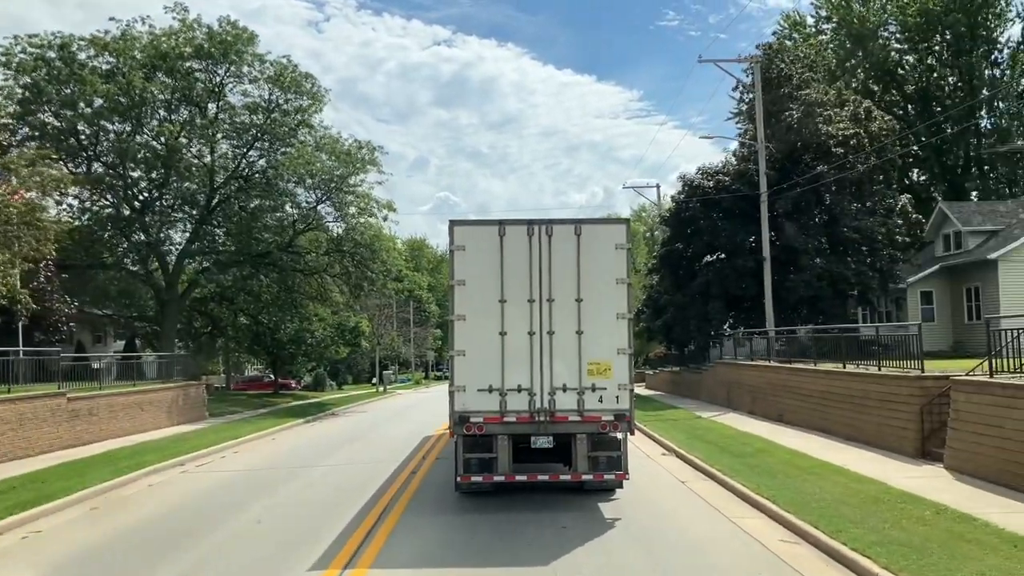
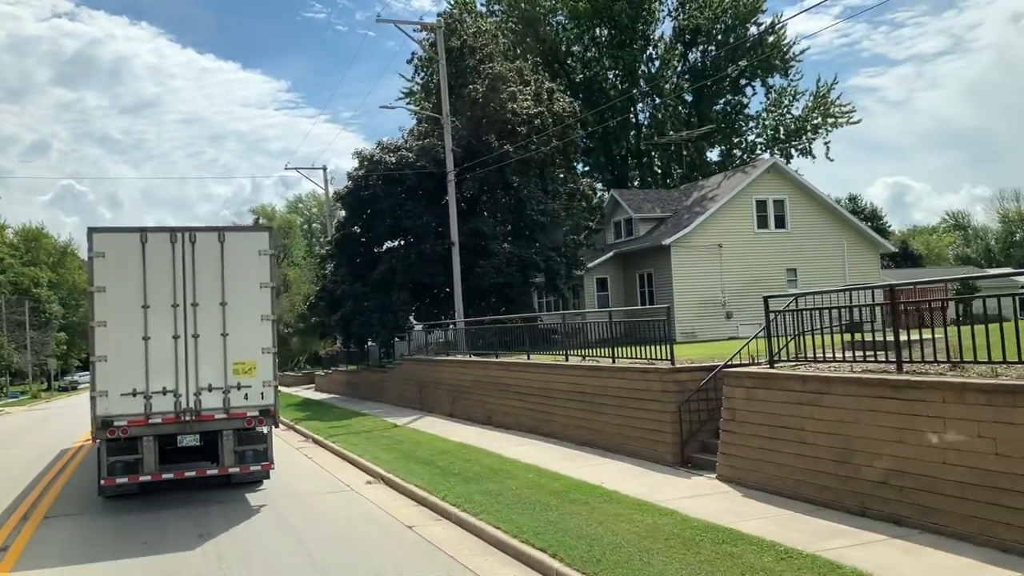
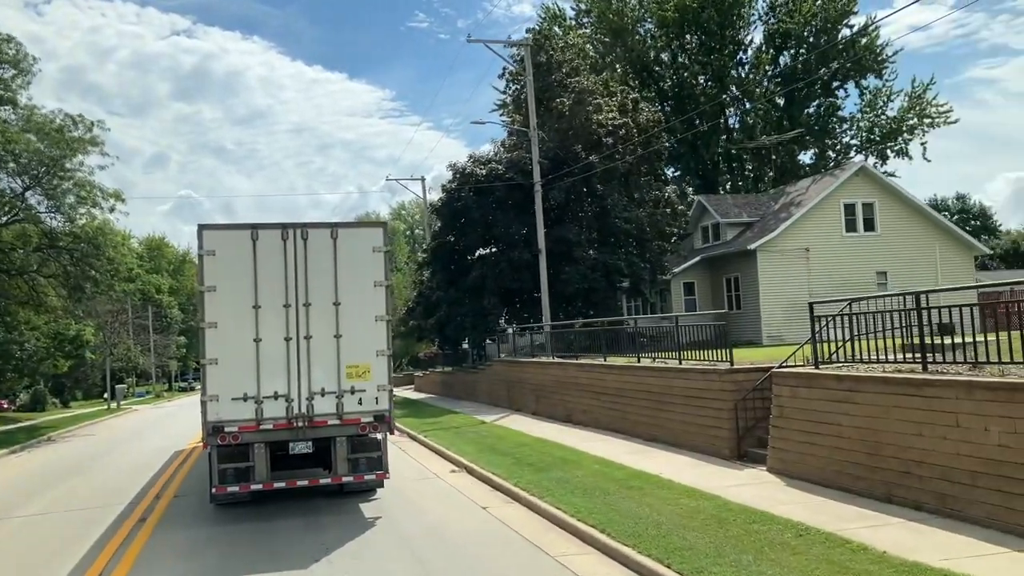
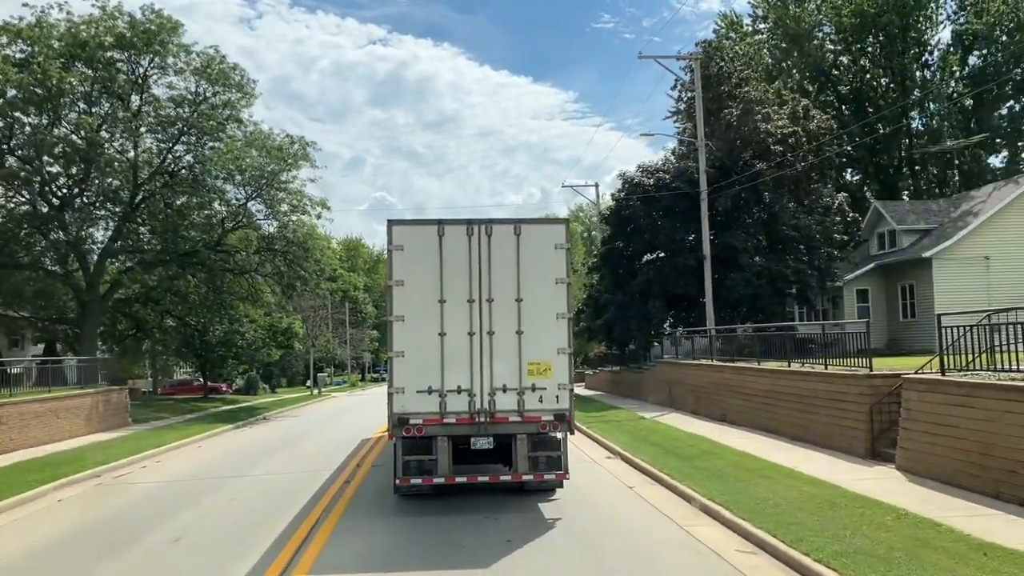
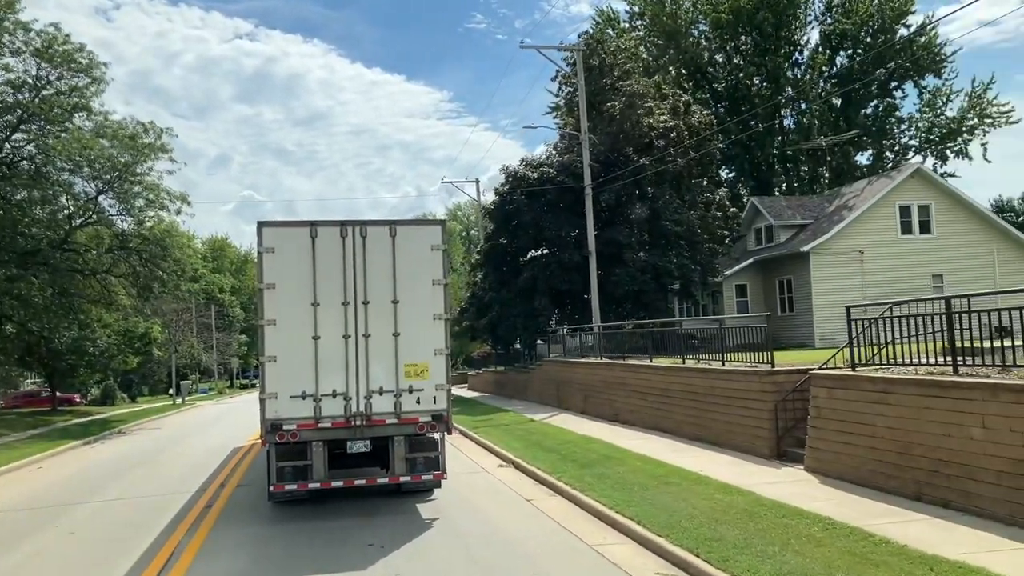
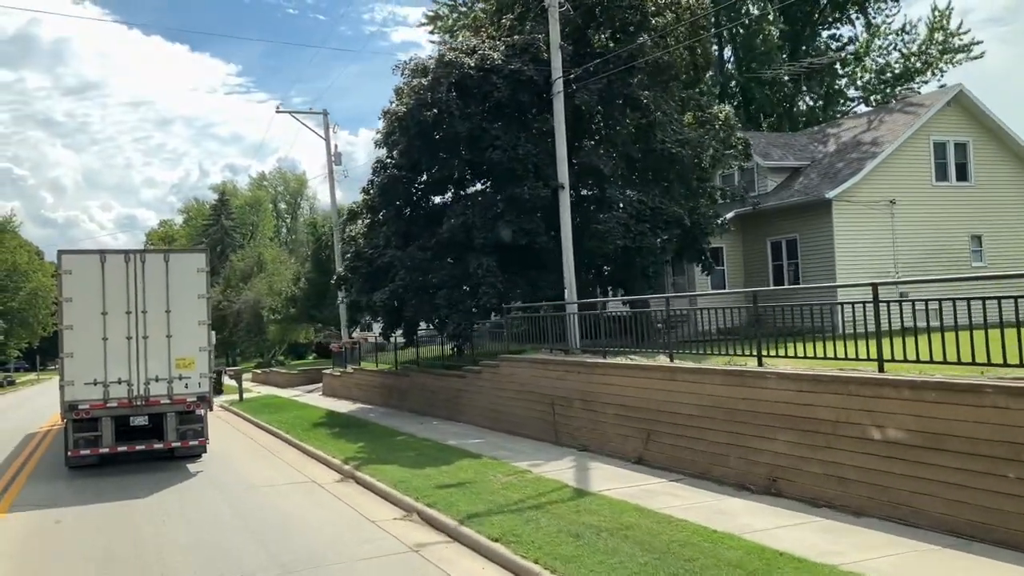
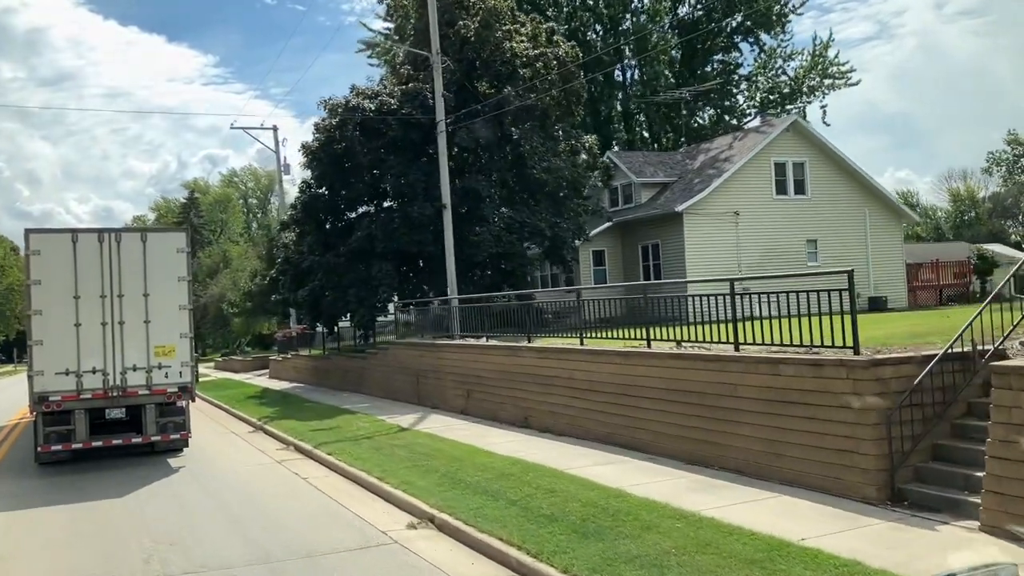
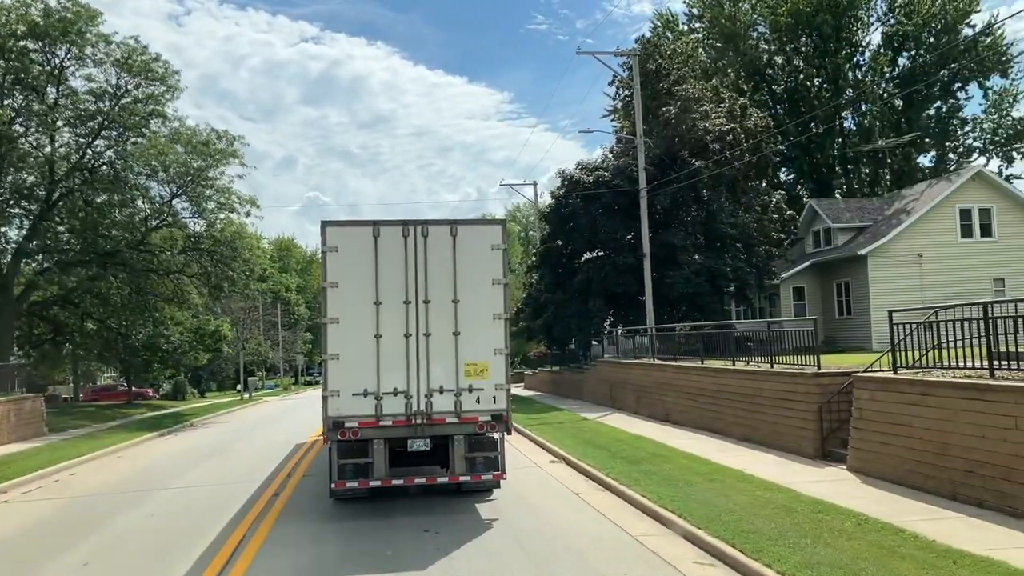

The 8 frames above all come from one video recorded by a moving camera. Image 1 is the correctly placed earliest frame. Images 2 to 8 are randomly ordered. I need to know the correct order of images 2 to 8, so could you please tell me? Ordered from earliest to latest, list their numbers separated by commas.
4, 8, 5, 3, 2, 7, 6
